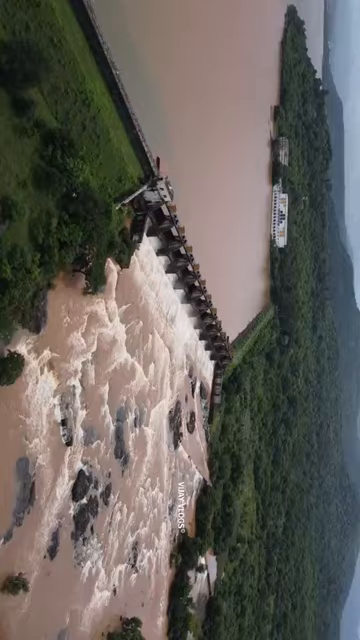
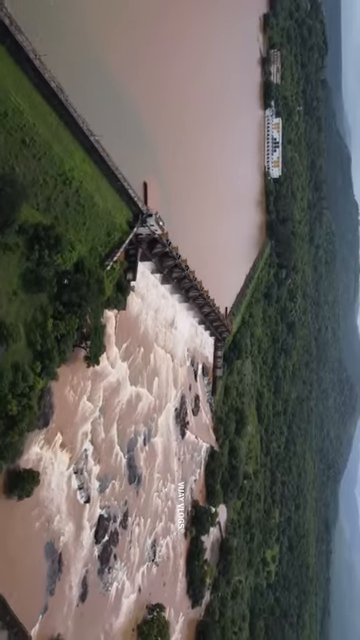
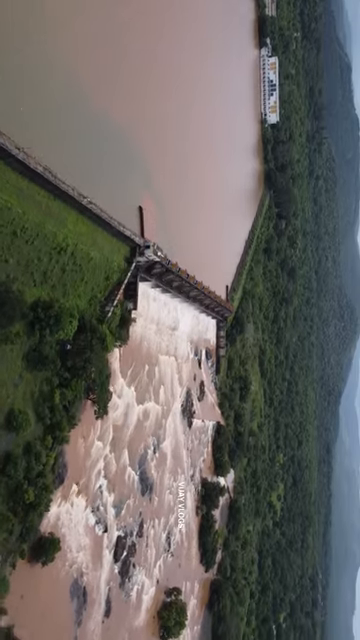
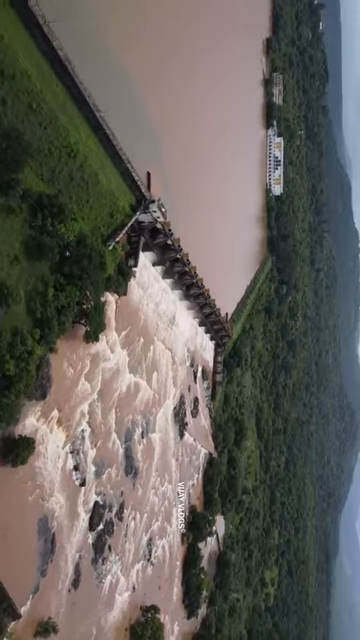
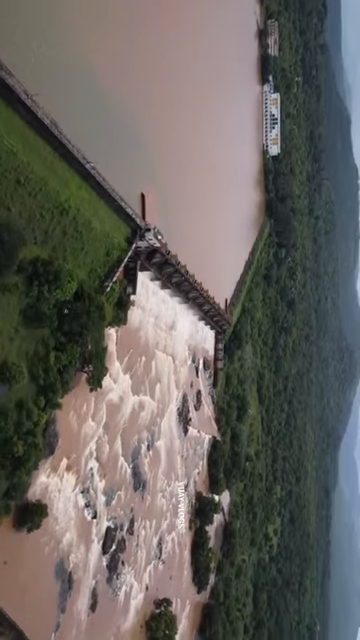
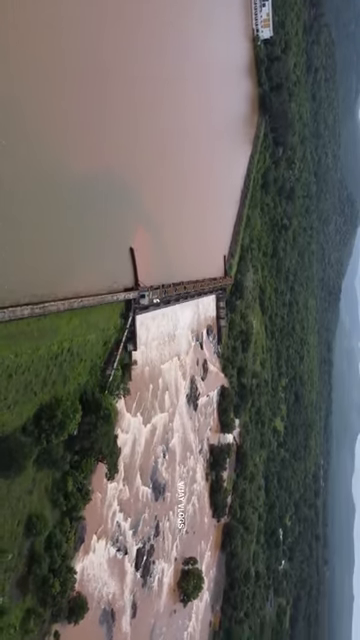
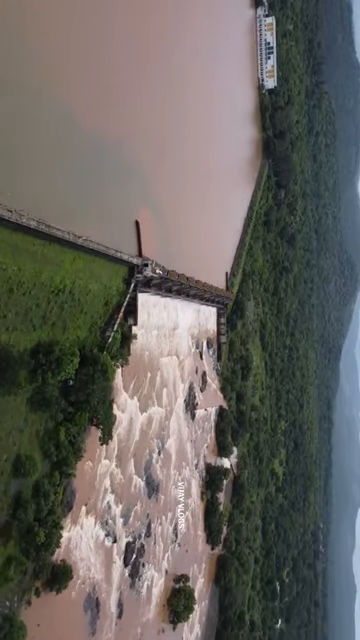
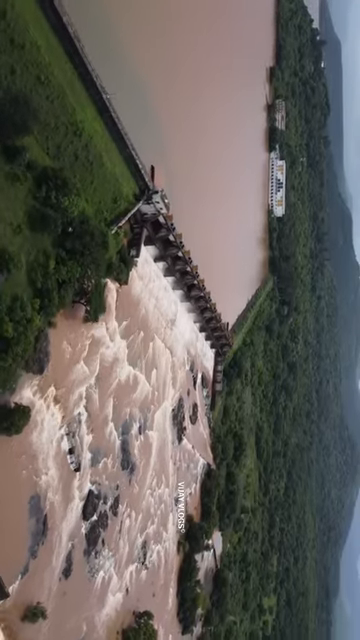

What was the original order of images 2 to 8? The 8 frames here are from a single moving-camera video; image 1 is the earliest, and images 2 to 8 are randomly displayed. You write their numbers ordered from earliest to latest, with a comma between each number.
8, 4, 2, 5, 3, 7, 6
